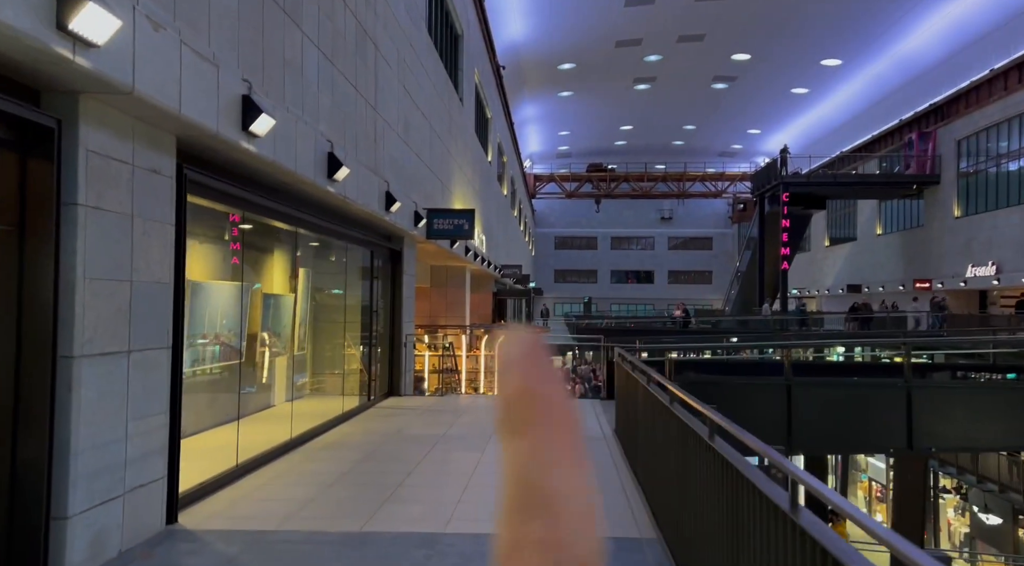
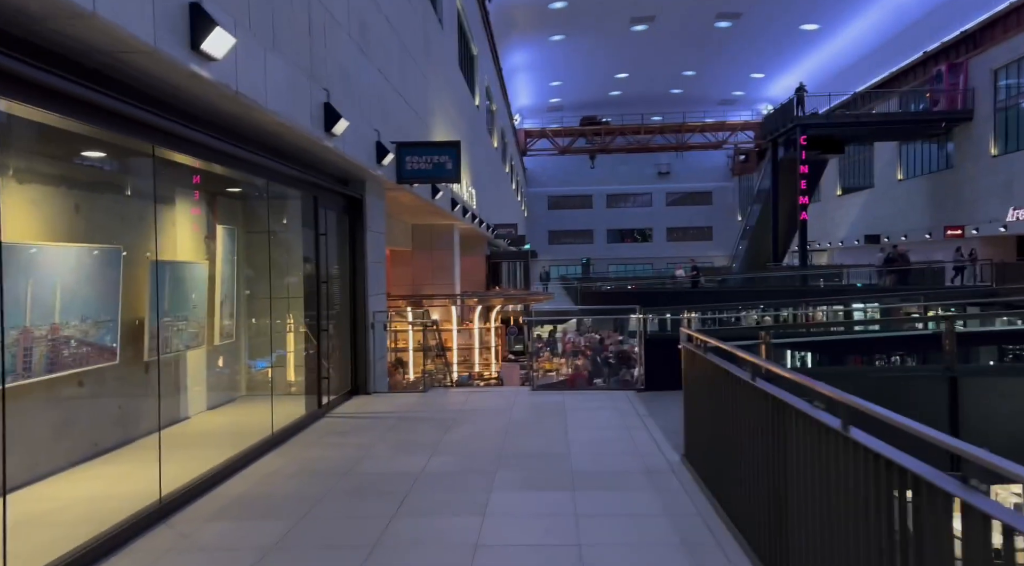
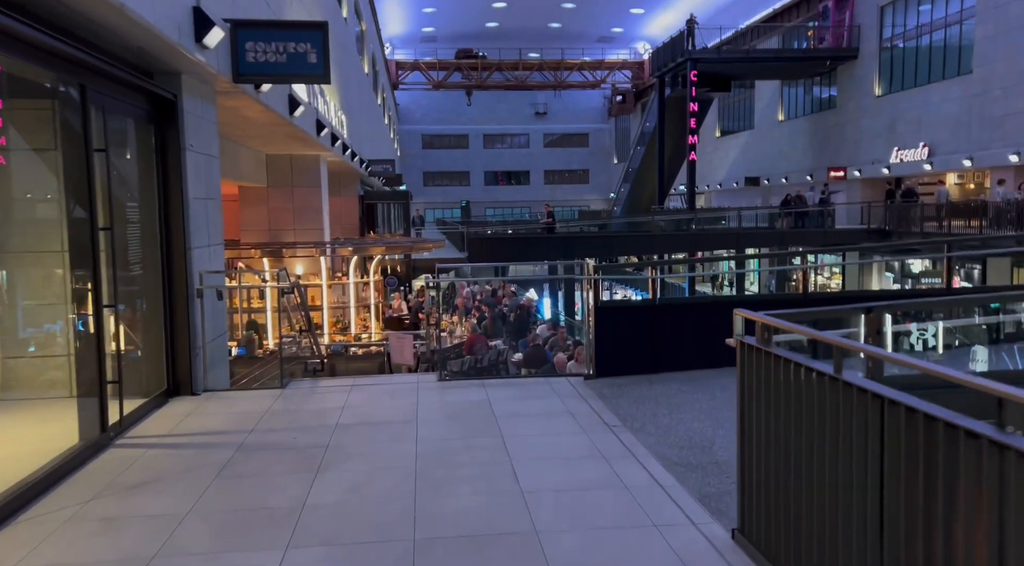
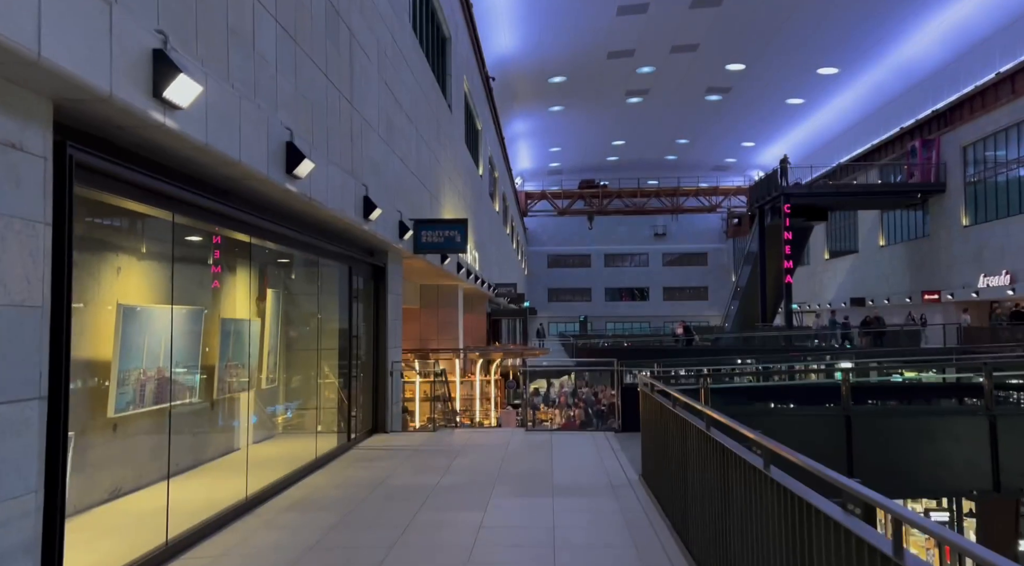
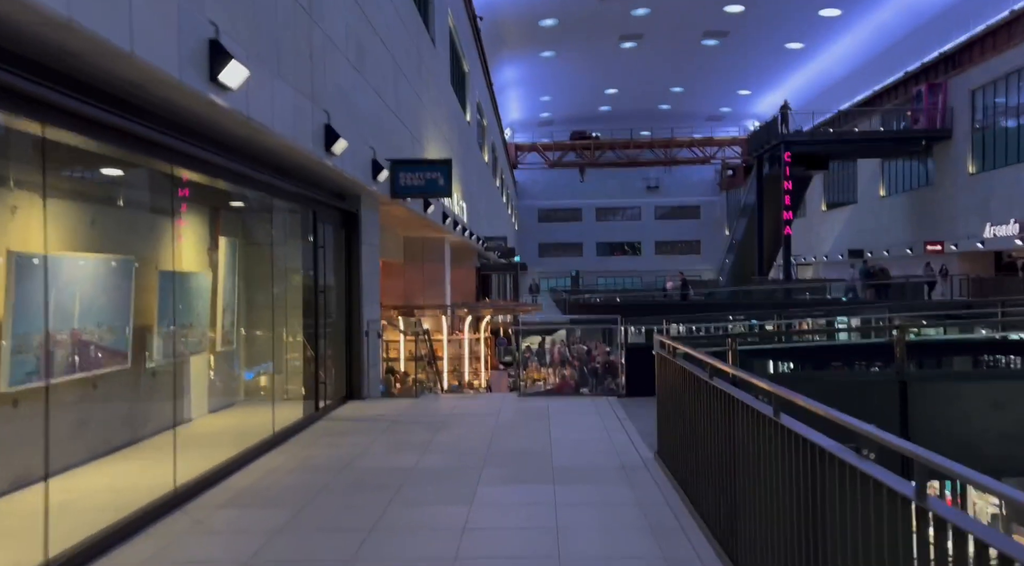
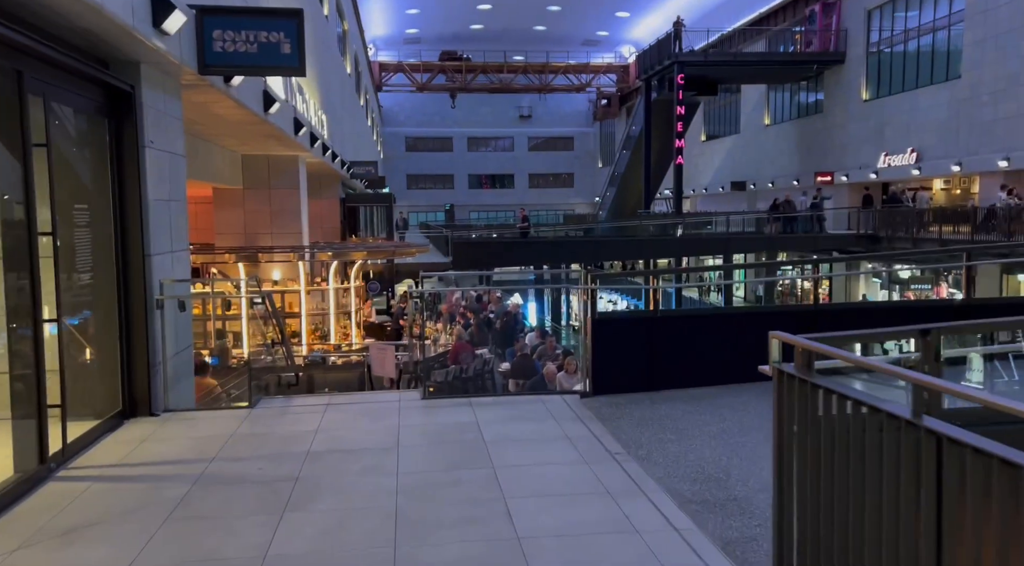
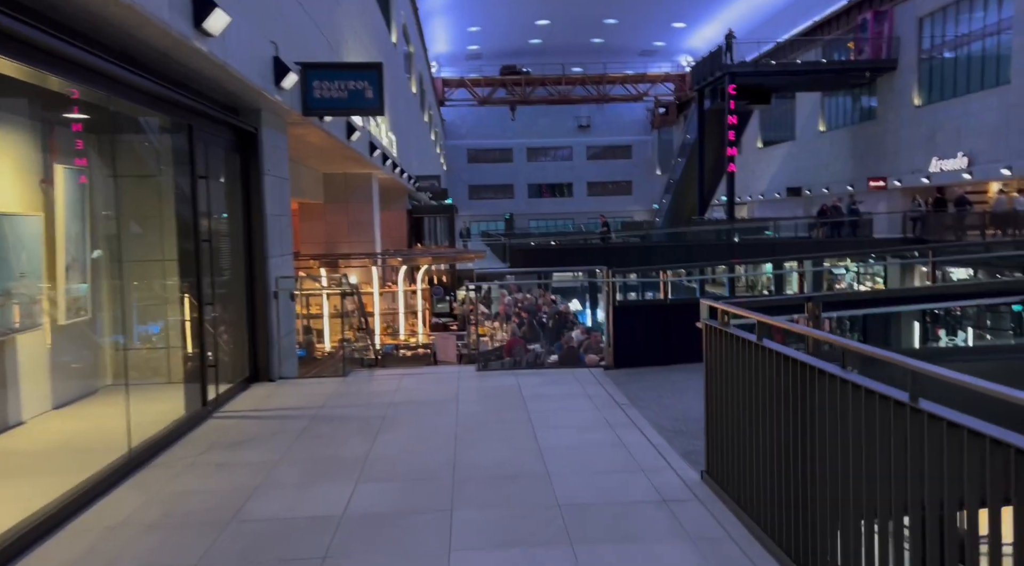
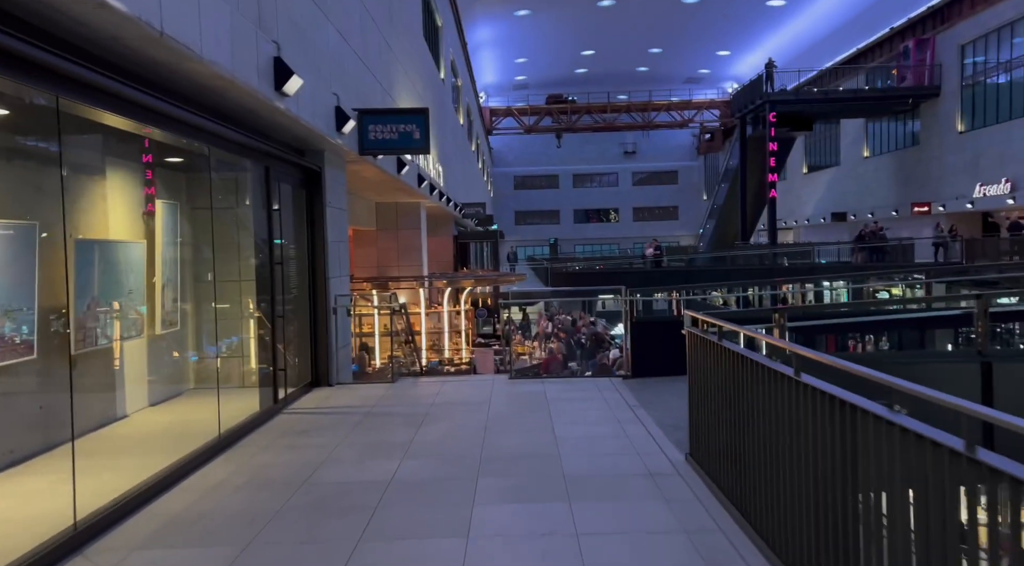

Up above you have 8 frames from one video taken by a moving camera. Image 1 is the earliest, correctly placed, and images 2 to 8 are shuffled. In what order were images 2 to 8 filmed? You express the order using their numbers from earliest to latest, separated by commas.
4, 5, 2, 8, 7, 3, 6
